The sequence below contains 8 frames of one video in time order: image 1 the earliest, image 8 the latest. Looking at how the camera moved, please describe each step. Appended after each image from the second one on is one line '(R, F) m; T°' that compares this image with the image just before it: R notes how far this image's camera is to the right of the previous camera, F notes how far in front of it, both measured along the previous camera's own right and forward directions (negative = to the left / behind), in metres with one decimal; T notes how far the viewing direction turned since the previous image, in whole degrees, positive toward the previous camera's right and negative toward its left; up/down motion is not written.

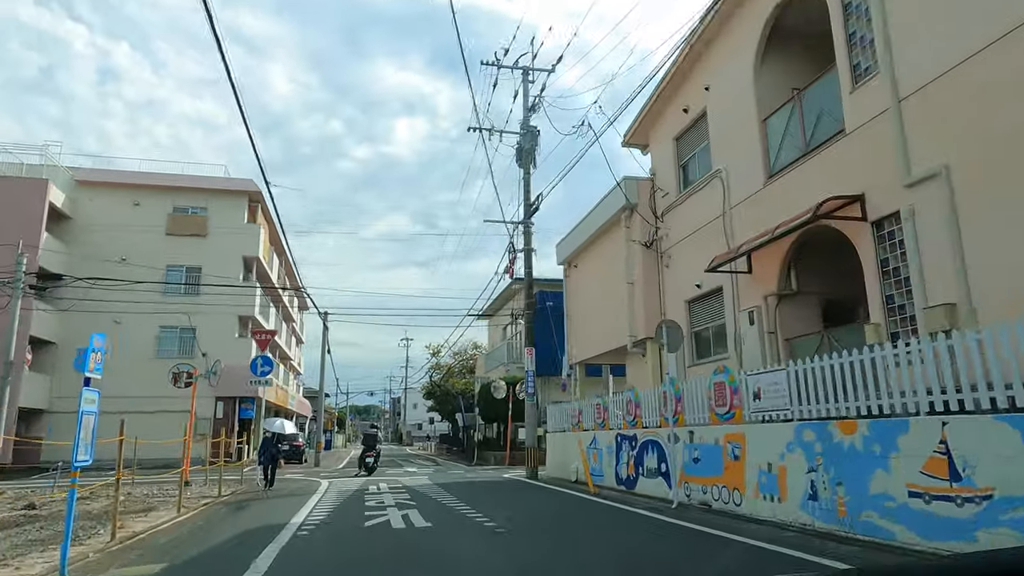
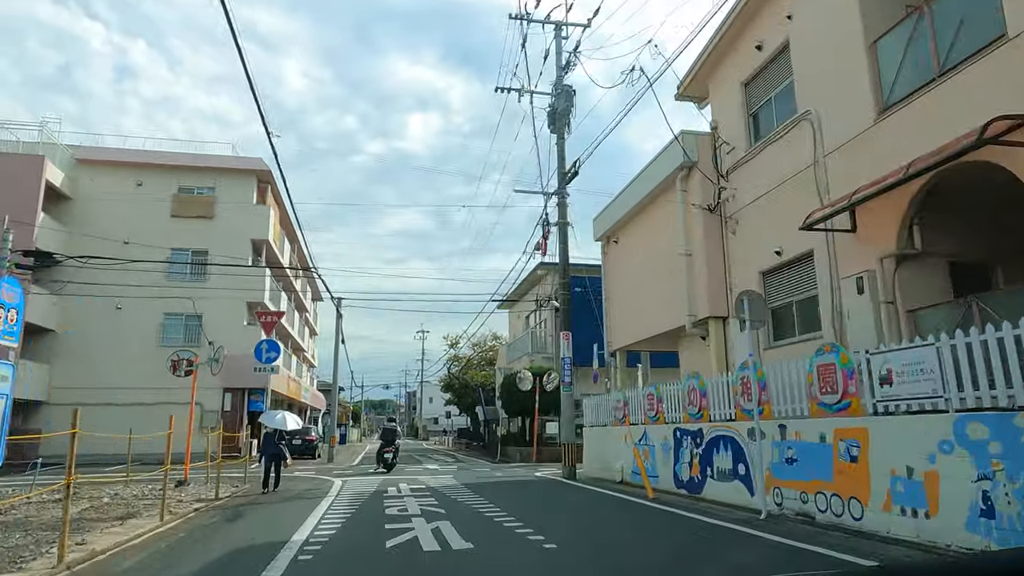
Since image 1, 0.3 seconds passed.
(-0.5, +2.2) m; -1°
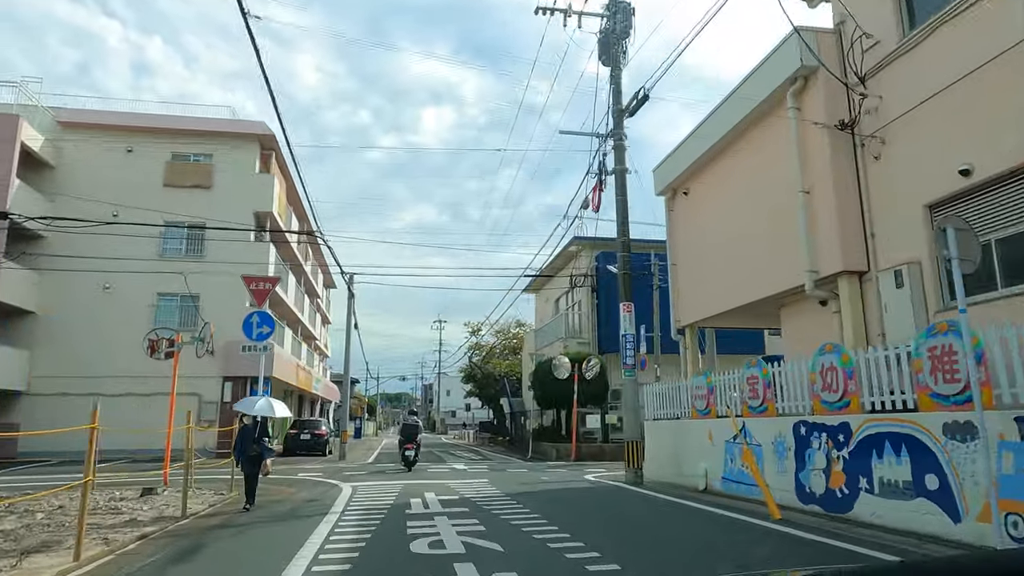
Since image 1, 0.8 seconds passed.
(-0.7, +3.4) m; -1°
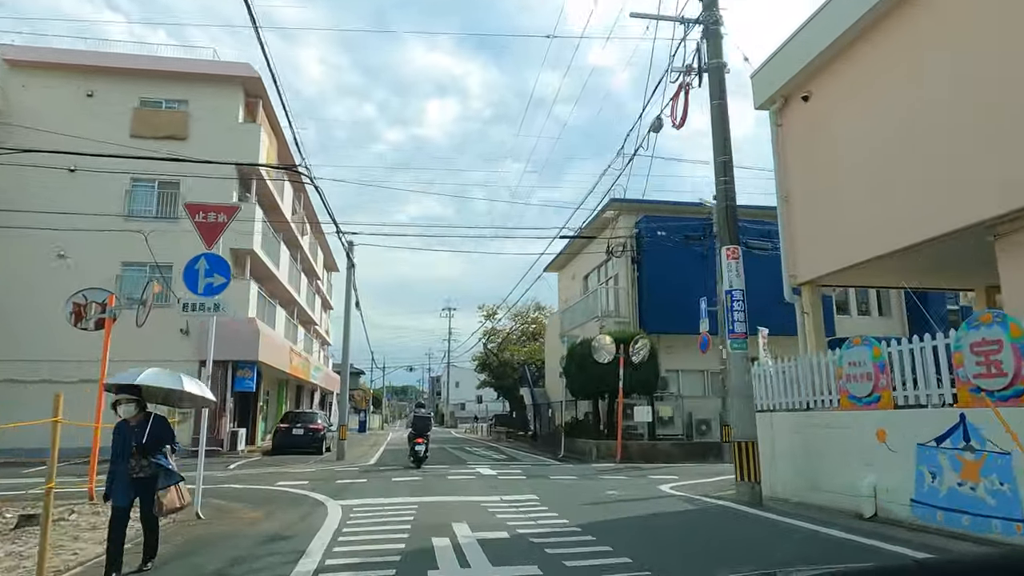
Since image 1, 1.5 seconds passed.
(-0.7, +4.3) m; 0°
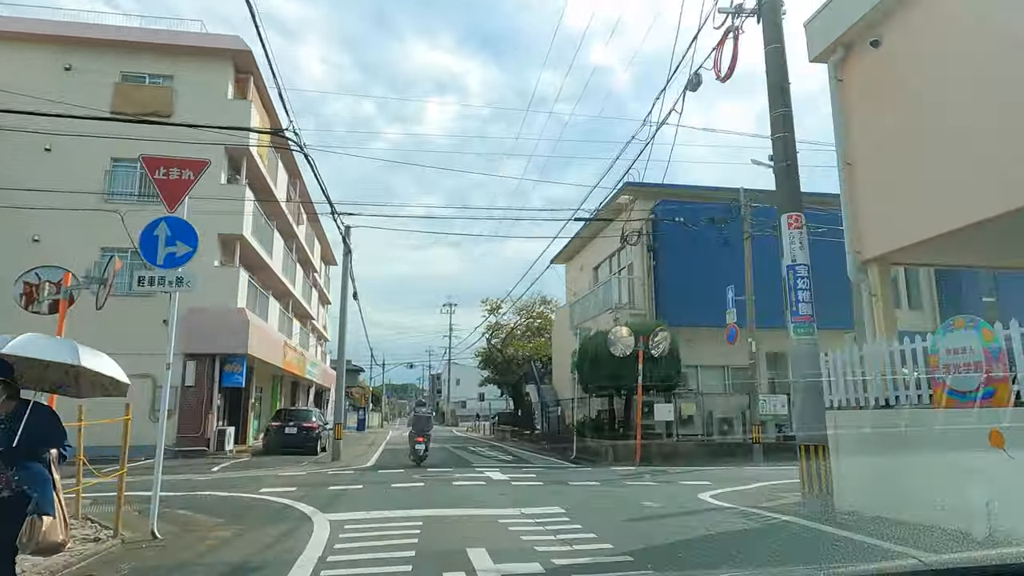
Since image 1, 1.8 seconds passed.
(-0.3, +1.6) m; 0°
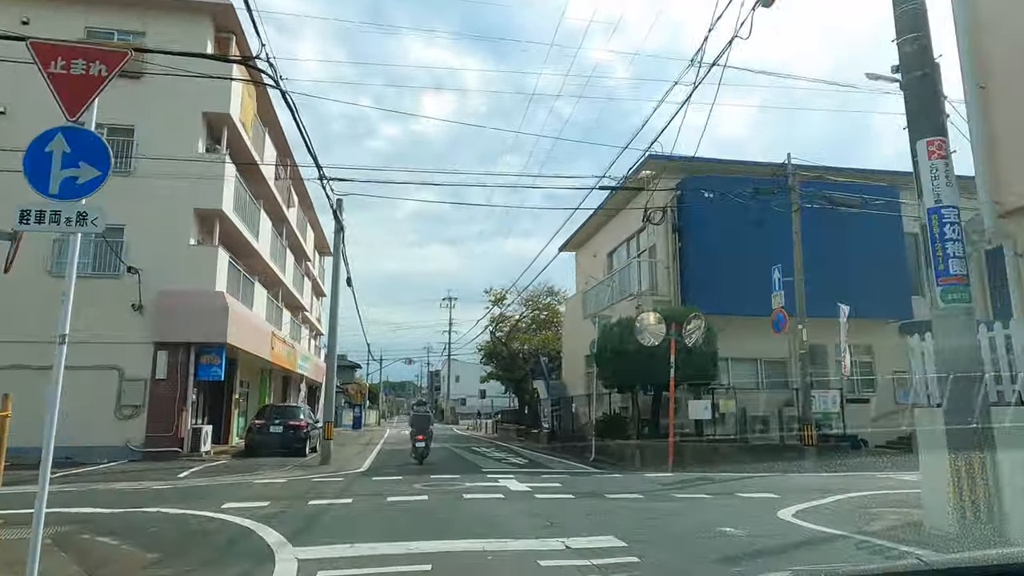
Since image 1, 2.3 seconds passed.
(-0.4, +2.3) m; 0°
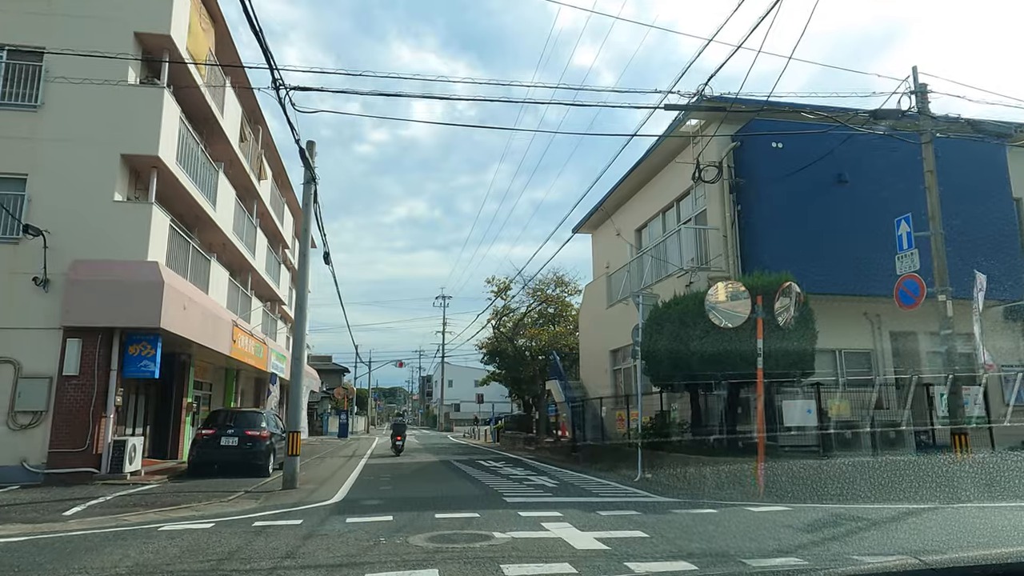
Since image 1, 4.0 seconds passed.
(-0.7, +4.4) m; +1°
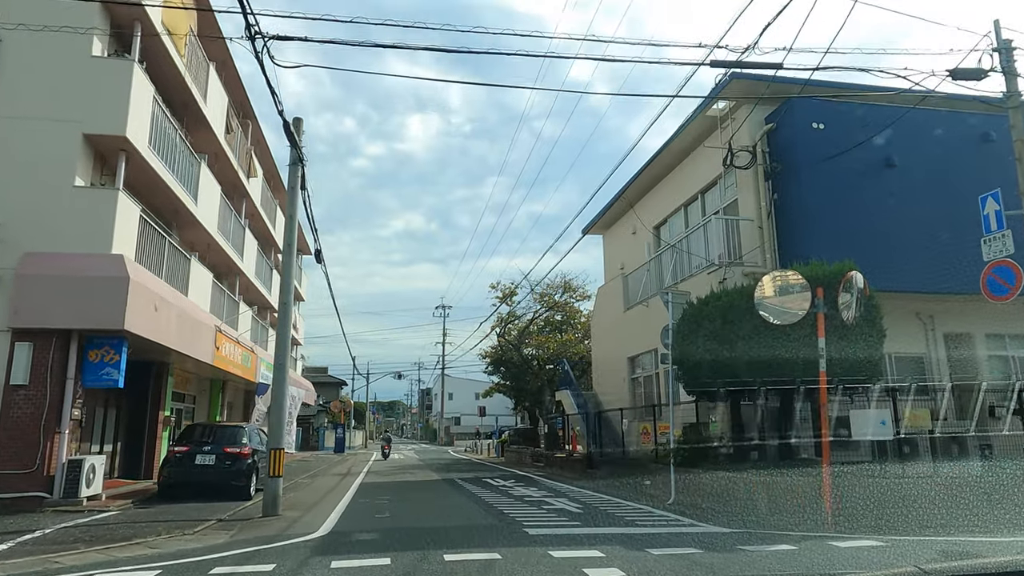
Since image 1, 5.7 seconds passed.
(-0.3, +1.8) m; 0°
